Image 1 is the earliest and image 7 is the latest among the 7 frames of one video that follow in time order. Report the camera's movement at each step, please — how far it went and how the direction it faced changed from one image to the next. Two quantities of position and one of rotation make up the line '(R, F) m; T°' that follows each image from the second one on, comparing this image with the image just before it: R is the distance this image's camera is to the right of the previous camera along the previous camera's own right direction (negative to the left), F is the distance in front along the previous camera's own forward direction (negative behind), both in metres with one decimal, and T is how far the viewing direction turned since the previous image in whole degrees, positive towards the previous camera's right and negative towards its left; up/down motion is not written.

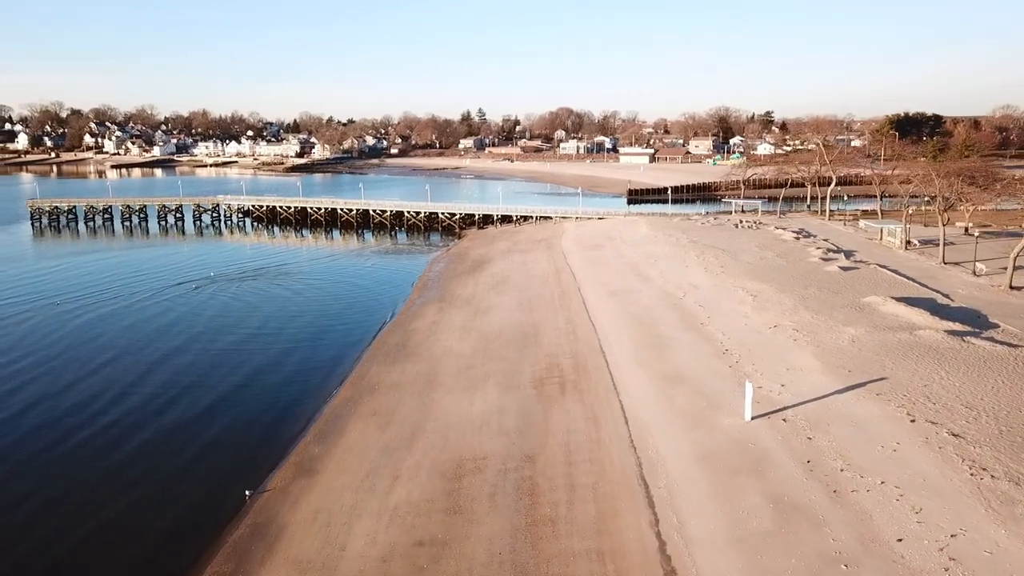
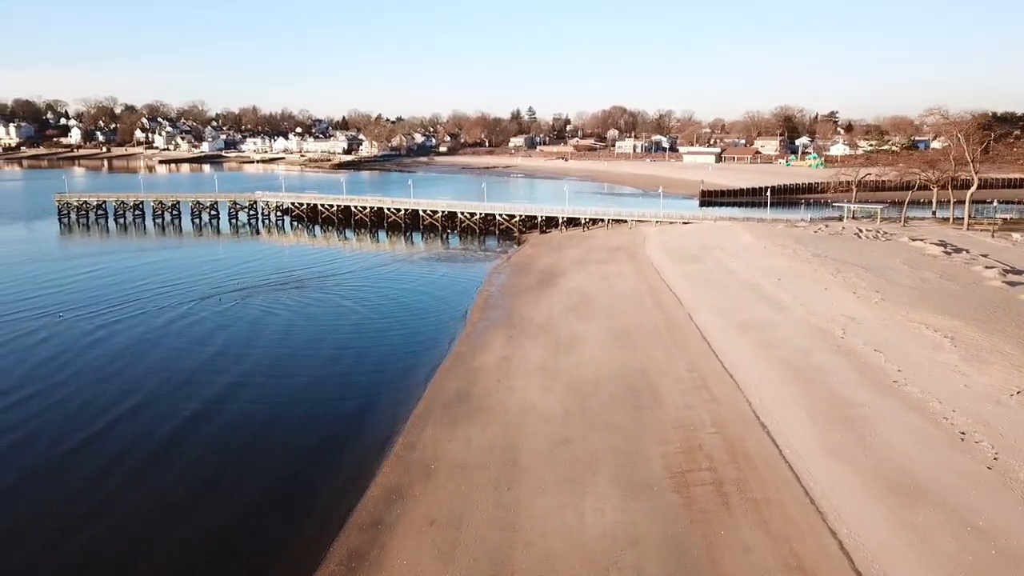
(-1.2, +5.4) m; -3°
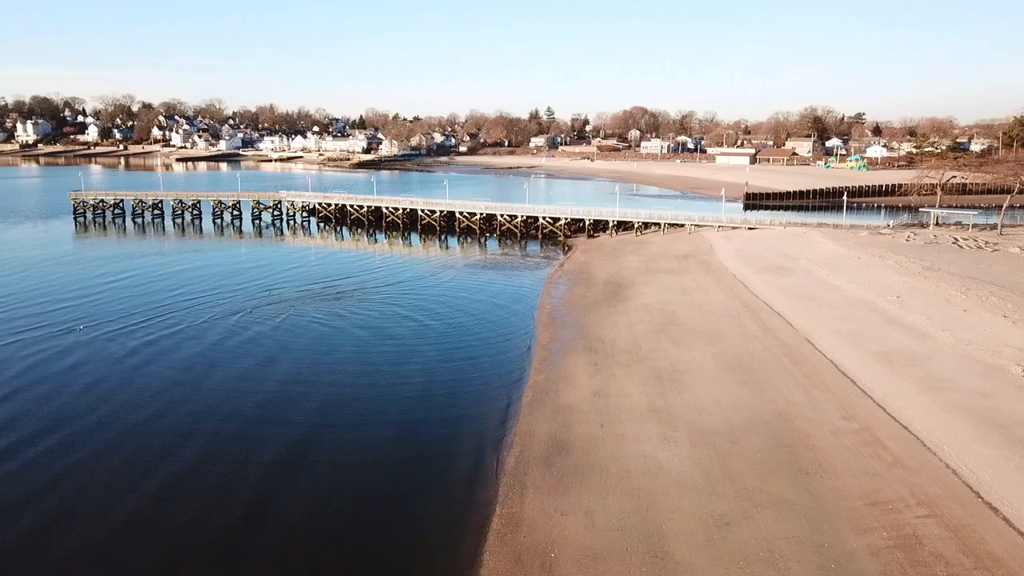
(-1.6, +2.9) m; -1°
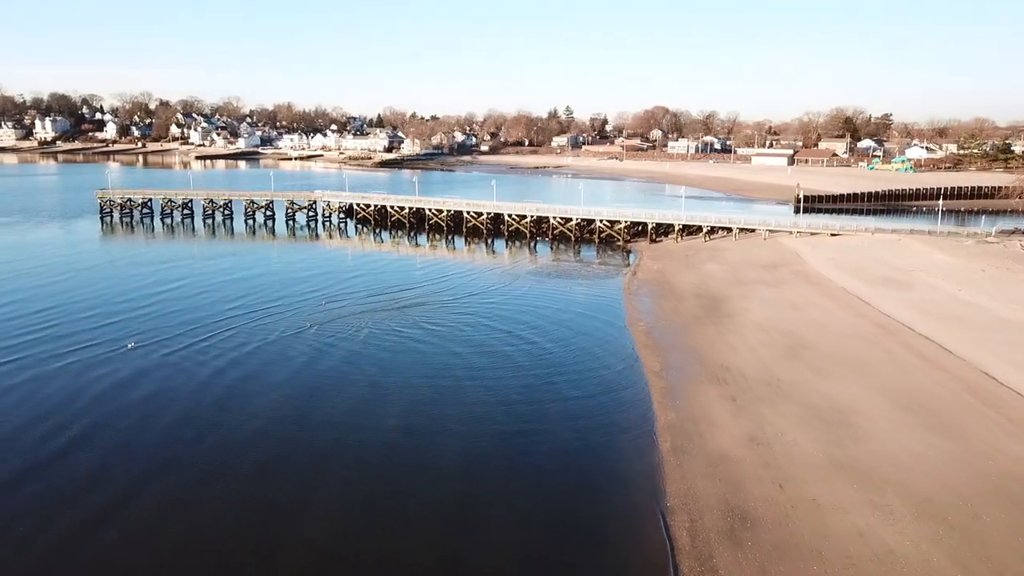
(-2.0, +2.4) m; -1°
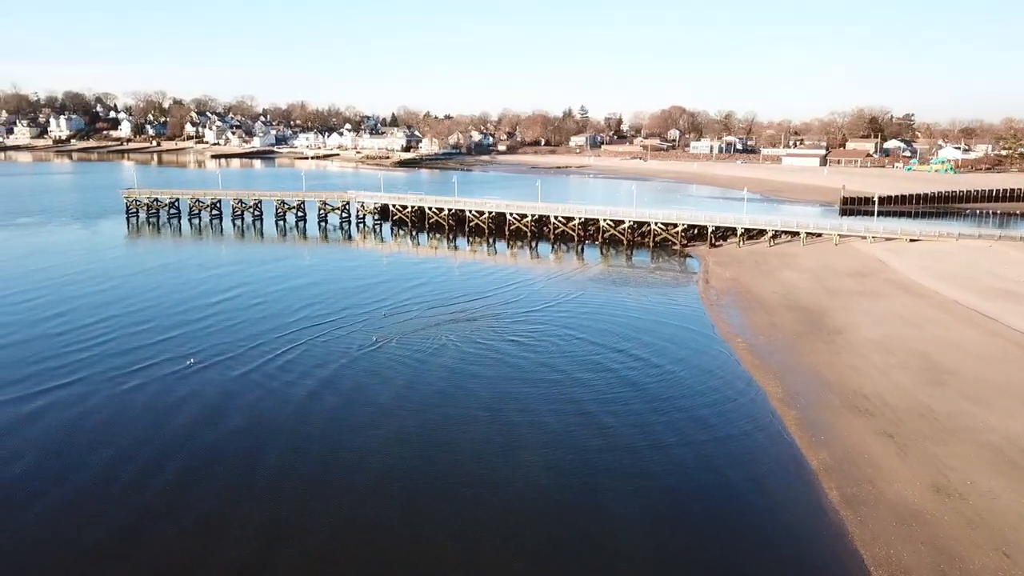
(-1.8, +1.8) m; -1°
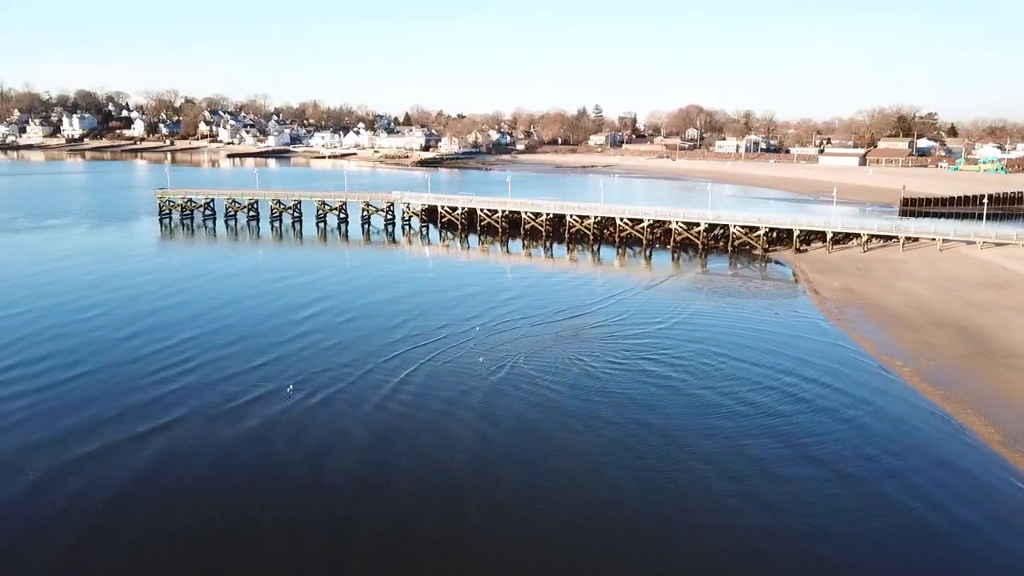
(-2.5, +2.3) m; 0°
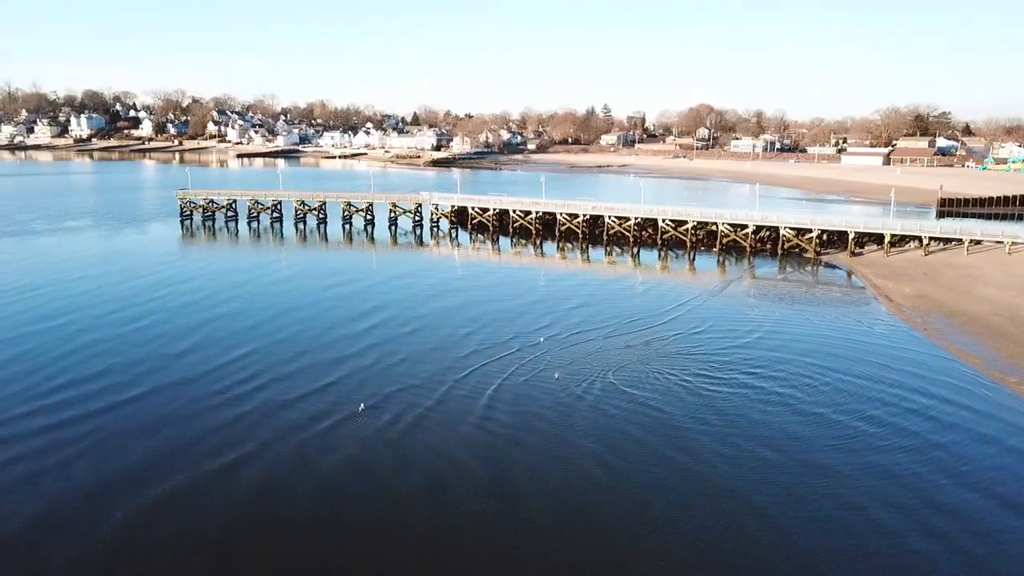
(-1.5, +1.3) m; 0°
